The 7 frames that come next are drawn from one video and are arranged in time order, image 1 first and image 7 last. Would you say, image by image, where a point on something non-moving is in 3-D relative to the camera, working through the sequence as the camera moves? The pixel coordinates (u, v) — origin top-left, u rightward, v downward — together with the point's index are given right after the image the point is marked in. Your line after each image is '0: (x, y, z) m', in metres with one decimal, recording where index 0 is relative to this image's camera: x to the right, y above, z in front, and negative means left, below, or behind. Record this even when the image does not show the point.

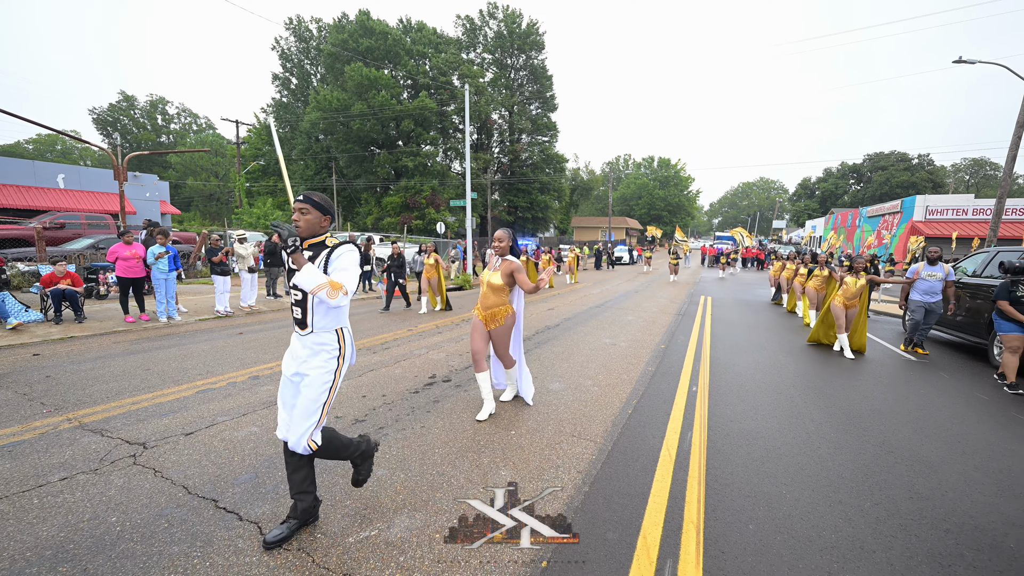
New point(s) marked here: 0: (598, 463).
0: (+0.6, -1.3, +3.2) m
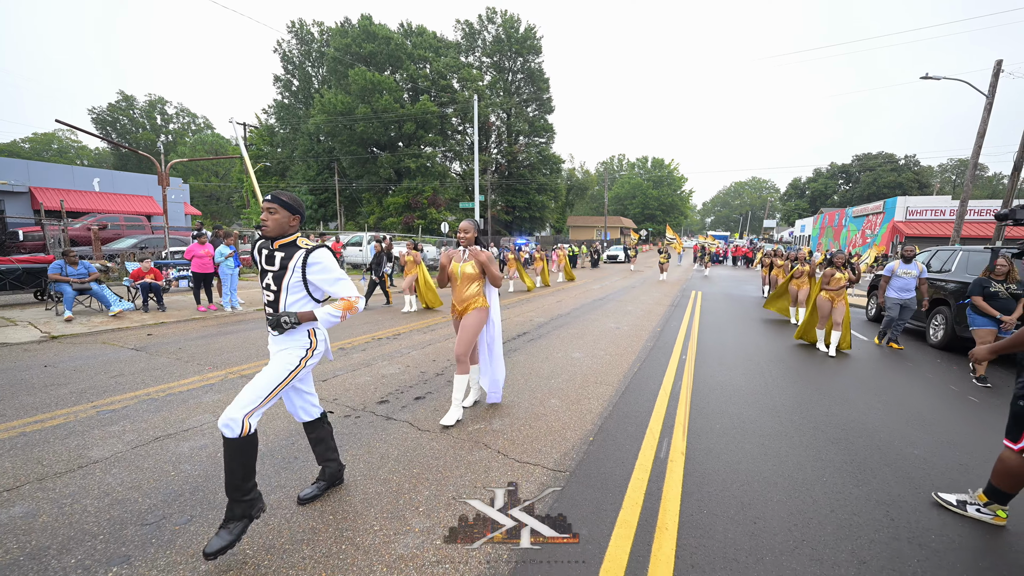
0: (+1.0, -1.1, +4.6) m
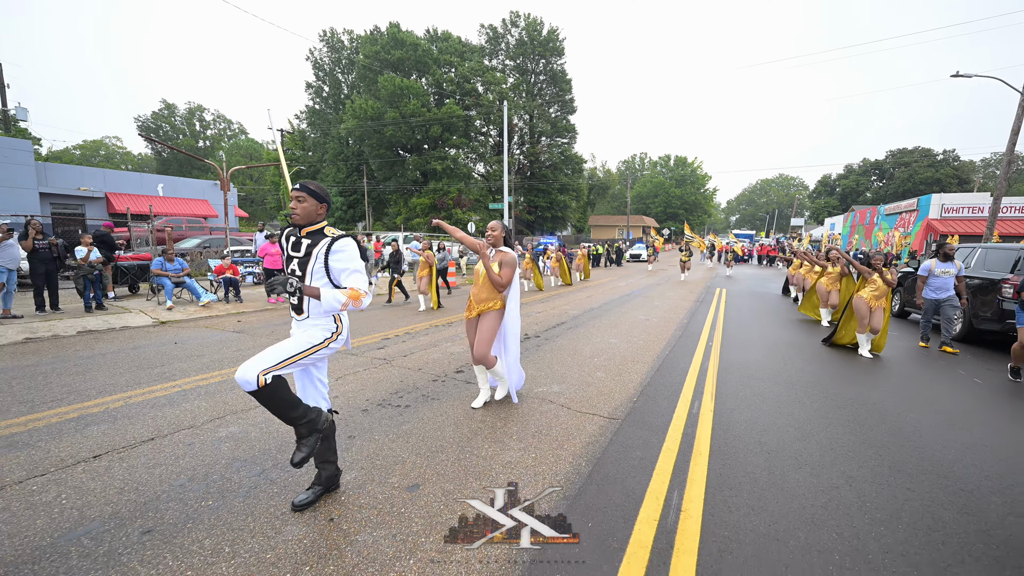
0: (+1.6, -1.0, +5.5) m
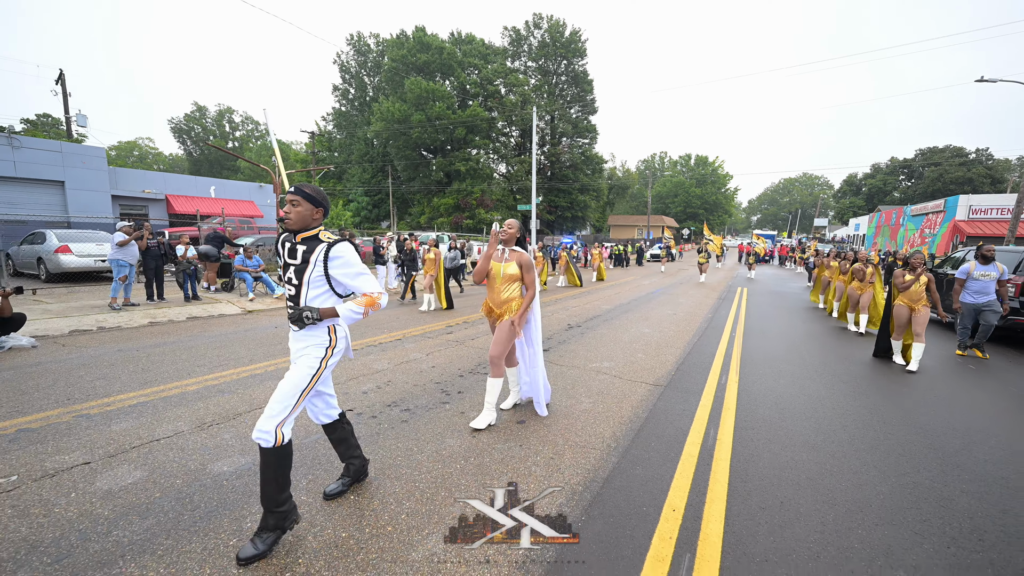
0: (+2.4, -1.0, +6.4) m
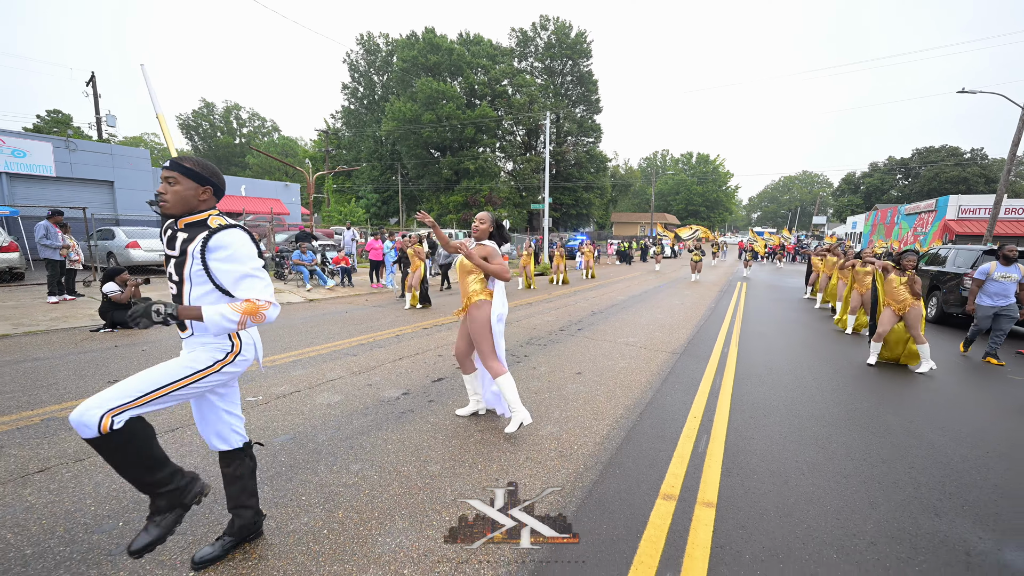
0: (+3.0, -0.8, +7.8) m
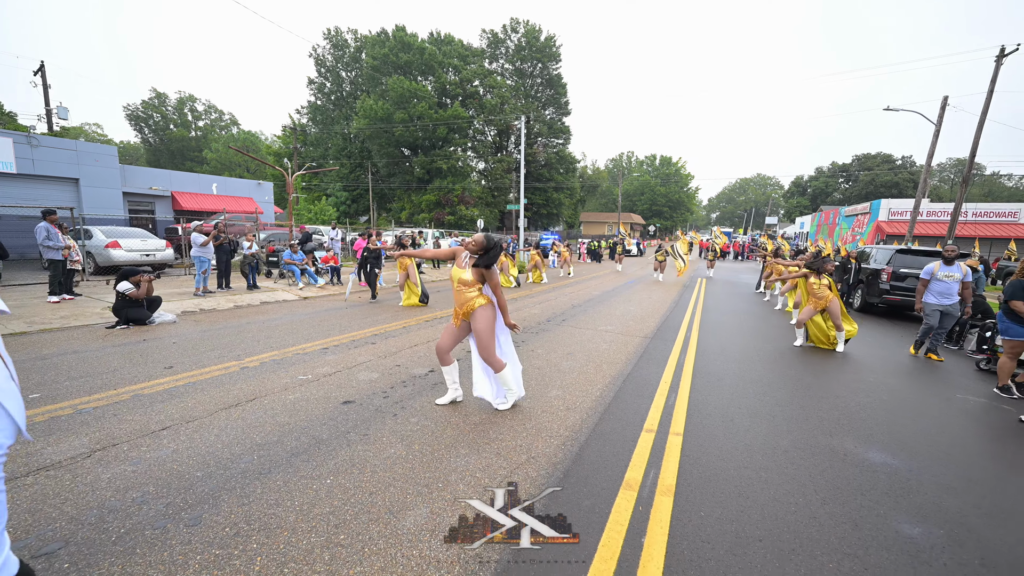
0: (+2.9, -0.7, +8.9) m
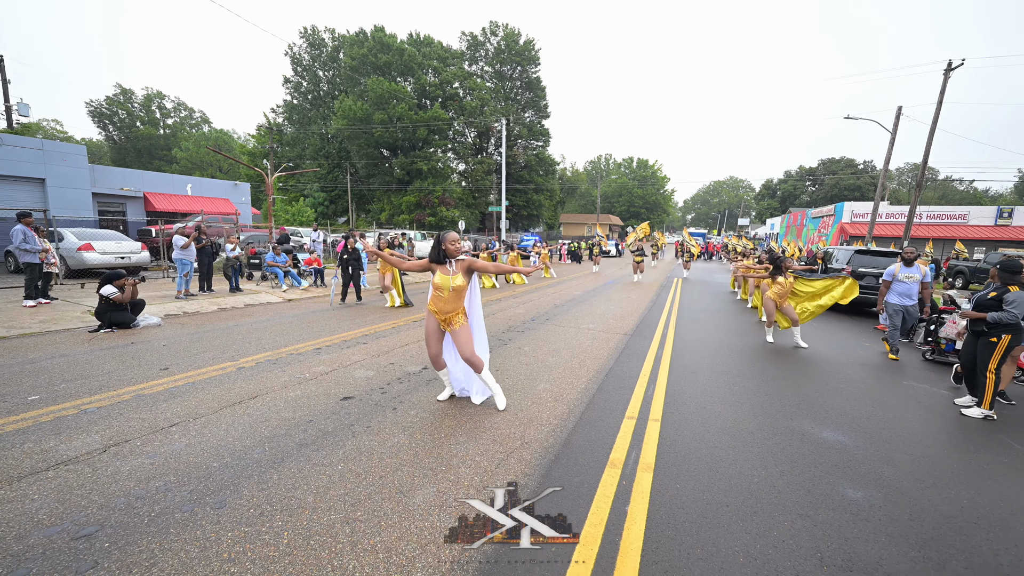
0: (+2.6, -0.7, +9.3) m
